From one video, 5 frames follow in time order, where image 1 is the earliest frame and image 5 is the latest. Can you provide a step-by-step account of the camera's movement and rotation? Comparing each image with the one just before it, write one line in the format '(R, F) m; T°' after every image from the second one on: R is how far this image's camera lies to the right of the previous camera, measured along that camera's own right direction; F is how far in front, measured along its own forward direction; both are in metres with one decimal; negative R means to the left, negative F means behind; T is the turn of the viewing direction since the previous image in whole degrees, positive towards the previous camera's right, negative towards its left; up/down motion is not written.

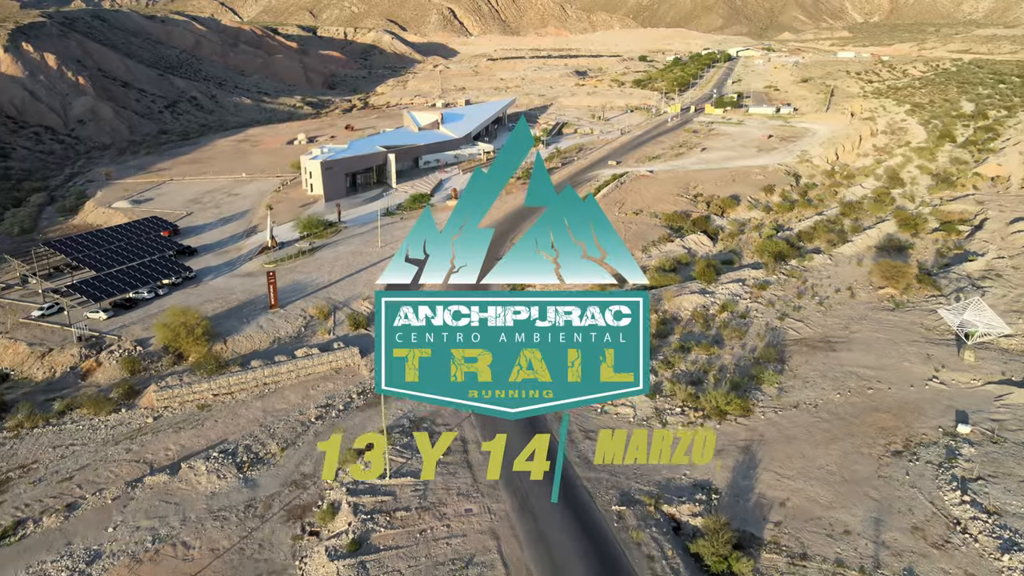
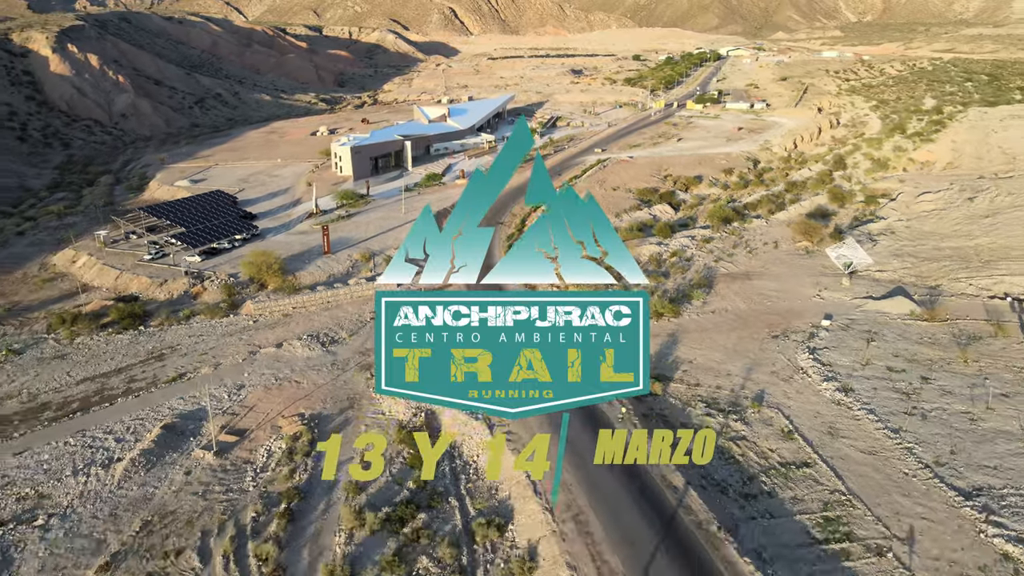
(+0.1, -7.3) m; 0°
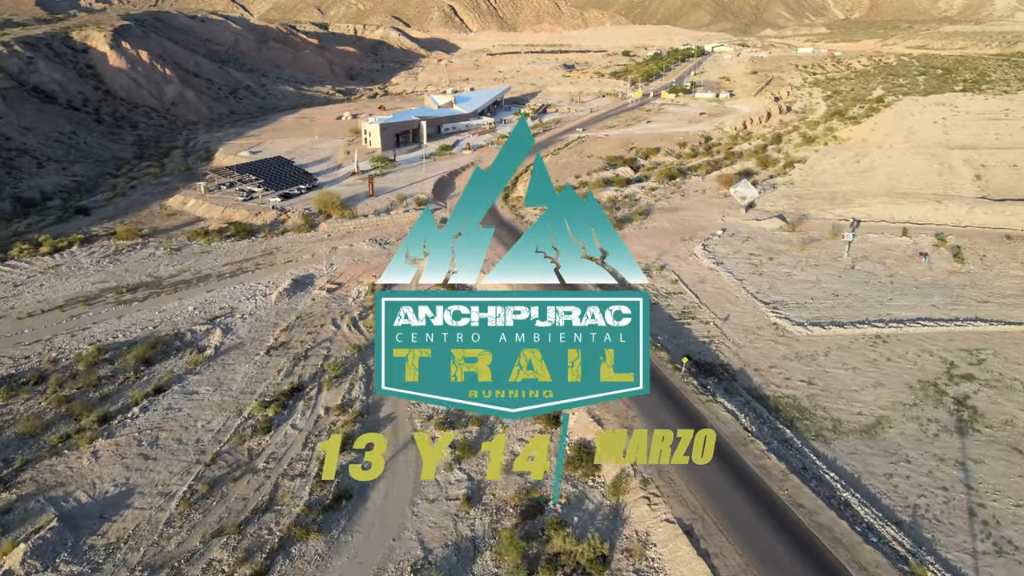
(+0.2, -11.5) m; 0°
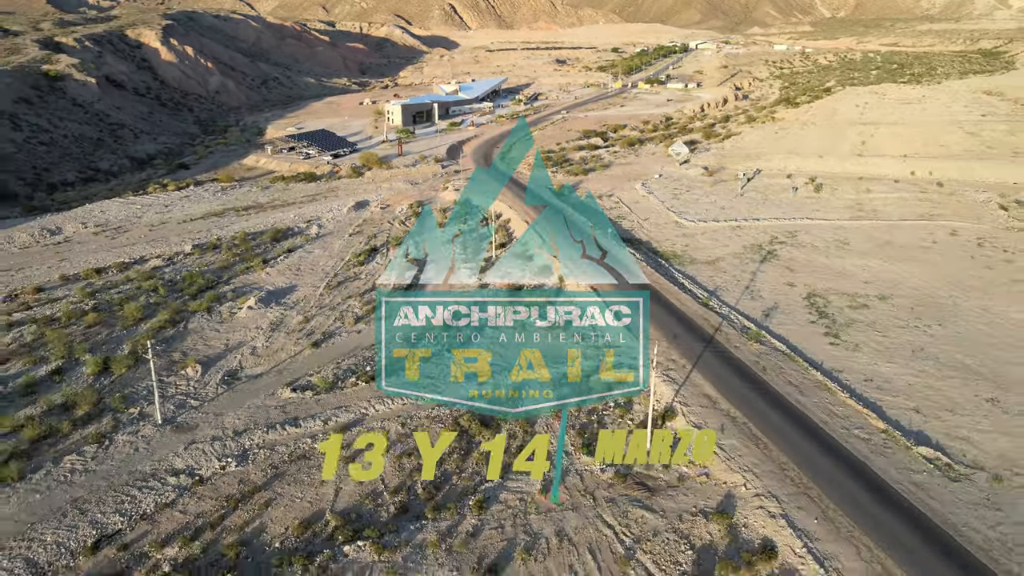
(+0.3, -13.7) m; 0°
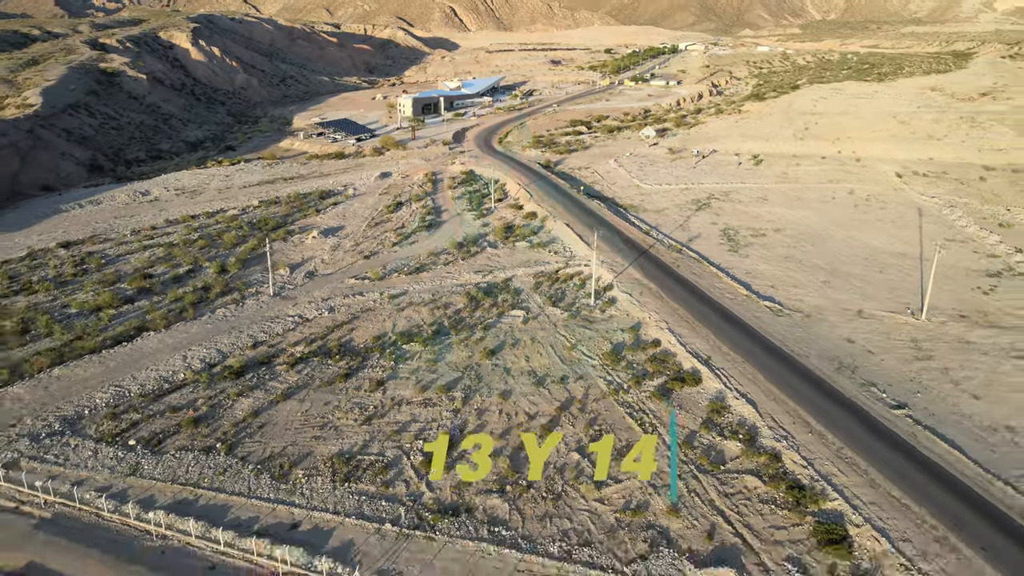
(+0.4, -10.0) m; 0°
